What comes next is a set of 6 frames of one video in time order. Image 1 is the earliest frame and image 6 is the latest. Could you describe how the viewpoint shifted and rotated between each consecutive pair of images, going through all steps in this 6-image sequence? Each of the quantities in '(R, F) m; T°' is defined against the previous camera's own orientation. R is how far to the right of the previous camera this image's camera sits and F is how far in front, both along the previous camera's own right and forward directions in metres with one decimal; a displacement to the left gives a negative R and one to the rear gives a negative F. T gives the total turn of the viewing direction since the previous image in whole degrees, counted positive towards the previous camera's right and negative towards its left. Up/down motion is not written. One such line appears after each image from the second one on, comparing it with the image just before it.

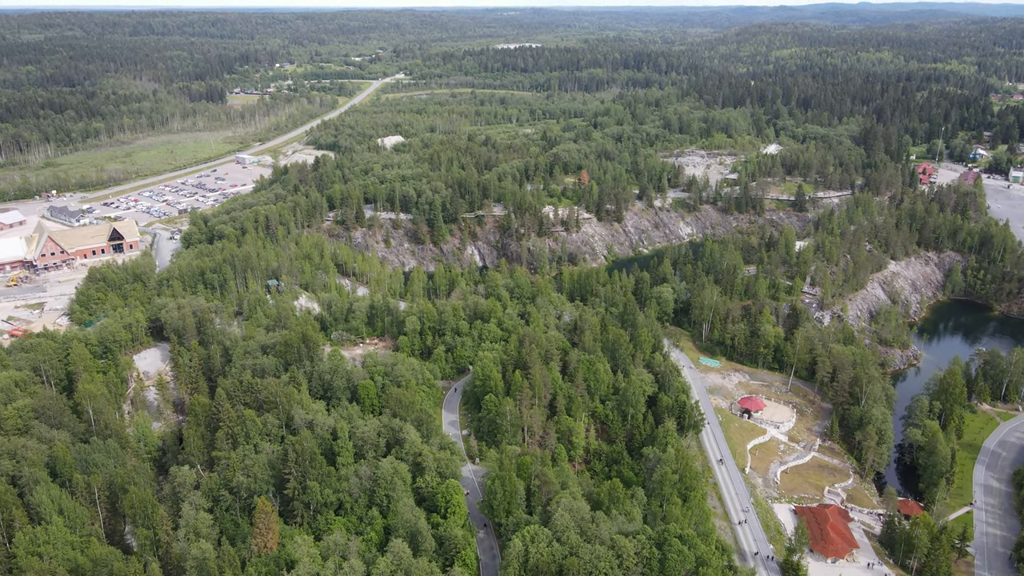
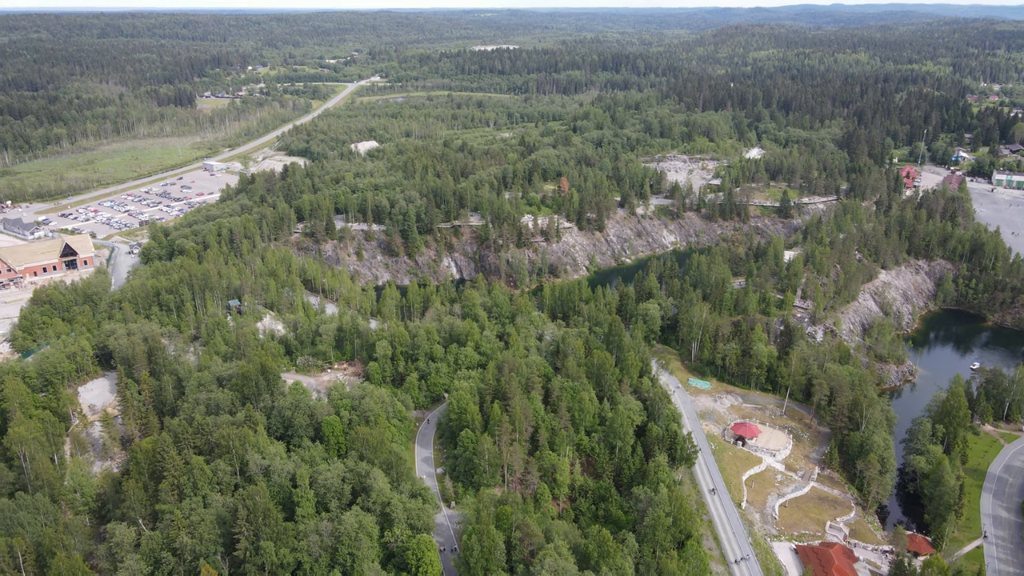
(+0.2, +4.2) m; +2°
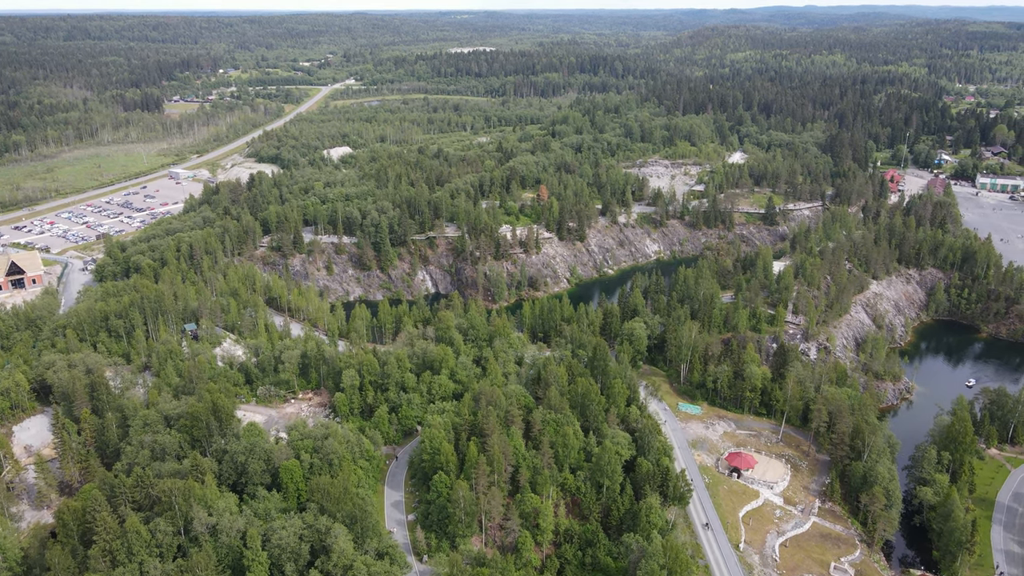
(+0.2, +4.3) m; +2°
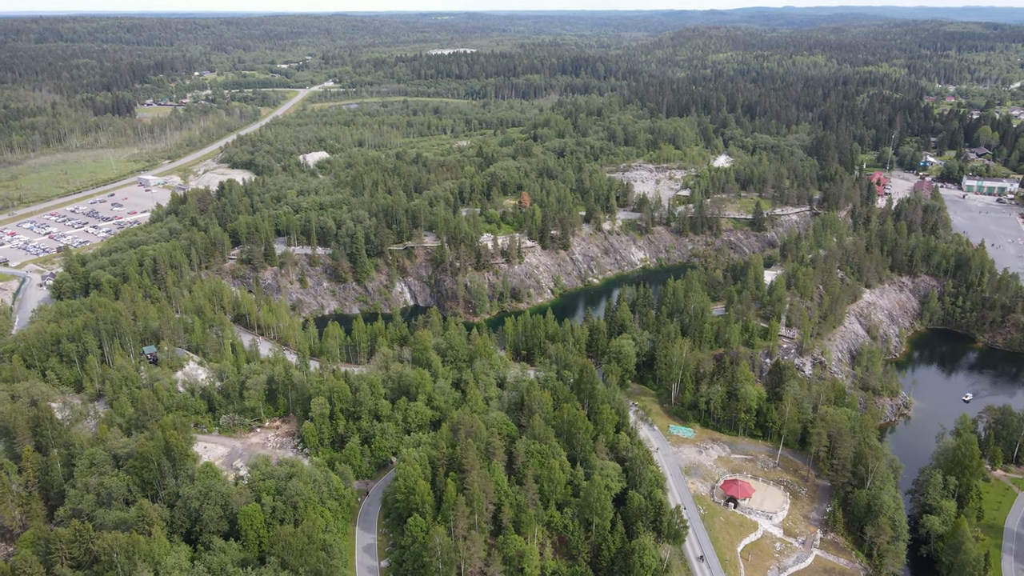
(+0.2, +3.6) m; +1°
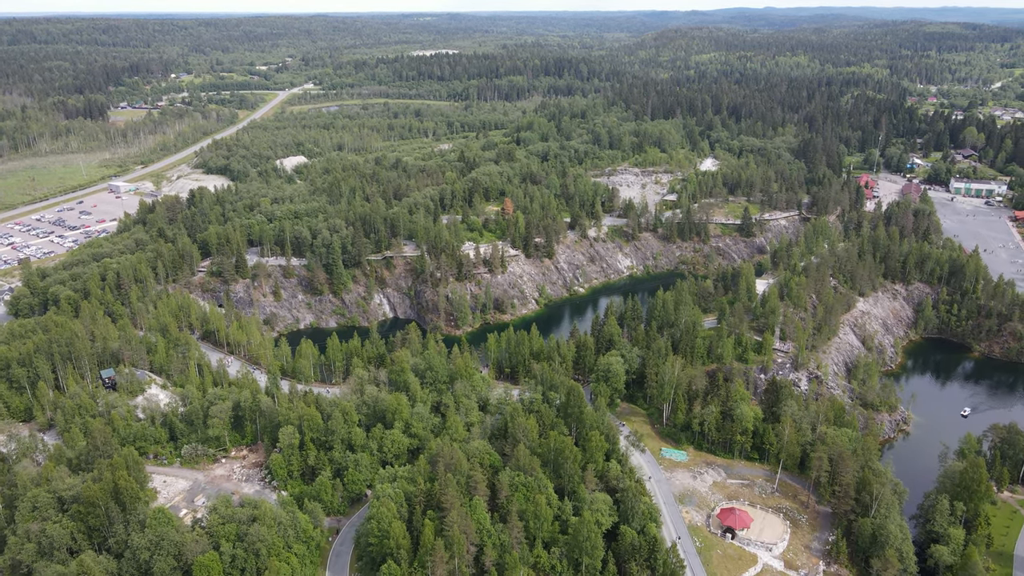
(+0.2, +3.3) m; +1°
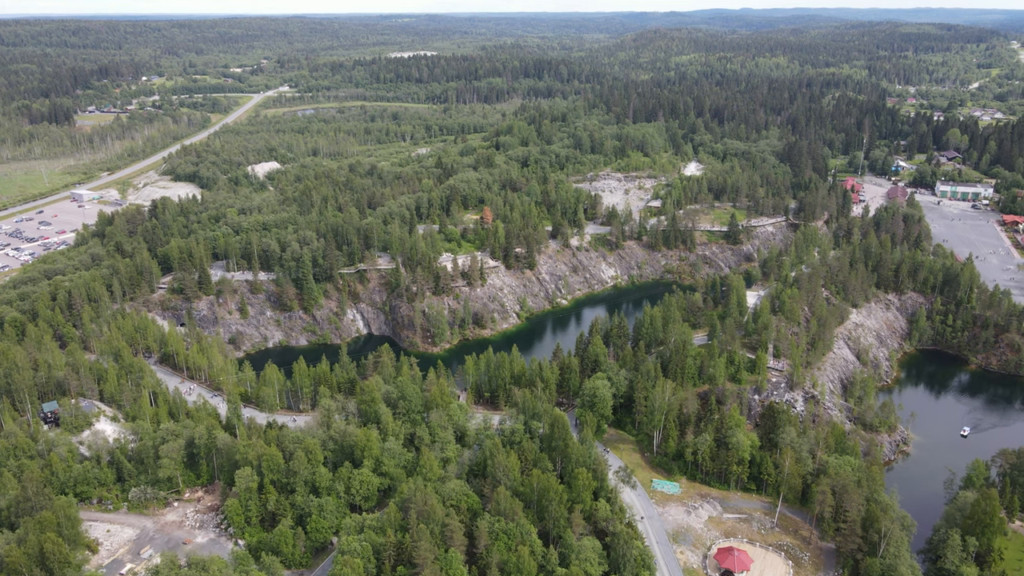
(+0.2, +3.9) m; +1°
